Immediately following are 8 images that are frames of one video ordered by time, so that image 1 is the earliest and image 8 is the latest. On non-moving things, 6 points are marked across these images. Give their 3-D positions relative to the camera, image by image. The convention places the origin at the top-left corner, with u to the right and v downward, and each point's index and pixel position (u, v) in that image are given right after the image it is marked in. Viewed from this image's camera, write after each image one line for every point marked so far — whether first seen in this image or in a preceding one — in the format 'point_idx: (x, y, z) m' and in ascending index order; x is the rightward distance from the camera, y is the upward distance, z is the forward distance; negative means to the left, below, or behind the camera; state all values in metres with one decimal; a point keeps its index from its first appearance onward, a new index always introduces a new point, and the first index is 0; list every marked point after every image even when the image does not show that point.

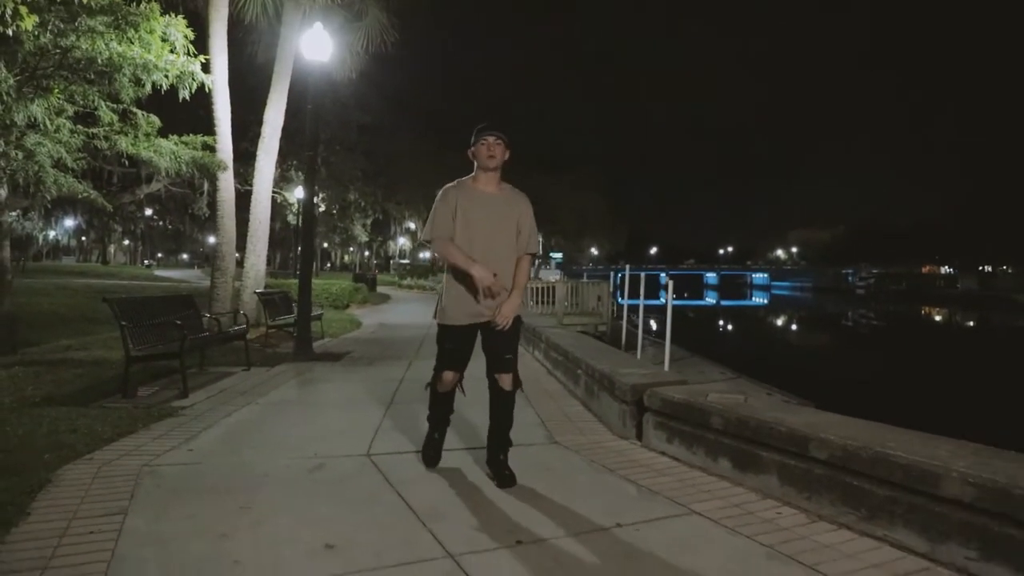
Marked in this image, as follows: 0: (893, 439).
0: (+2.1, -0.8, +5.0) m
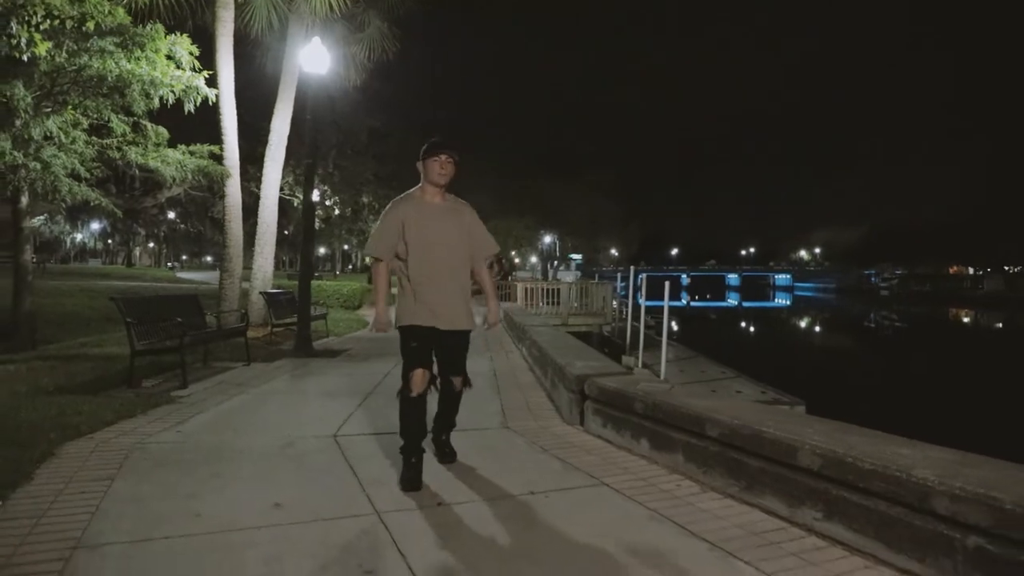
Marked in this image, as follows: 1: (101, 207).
0: (+1.7, -0.8, +5.8) m
1: (-5.7, +1.1, +12.6) m
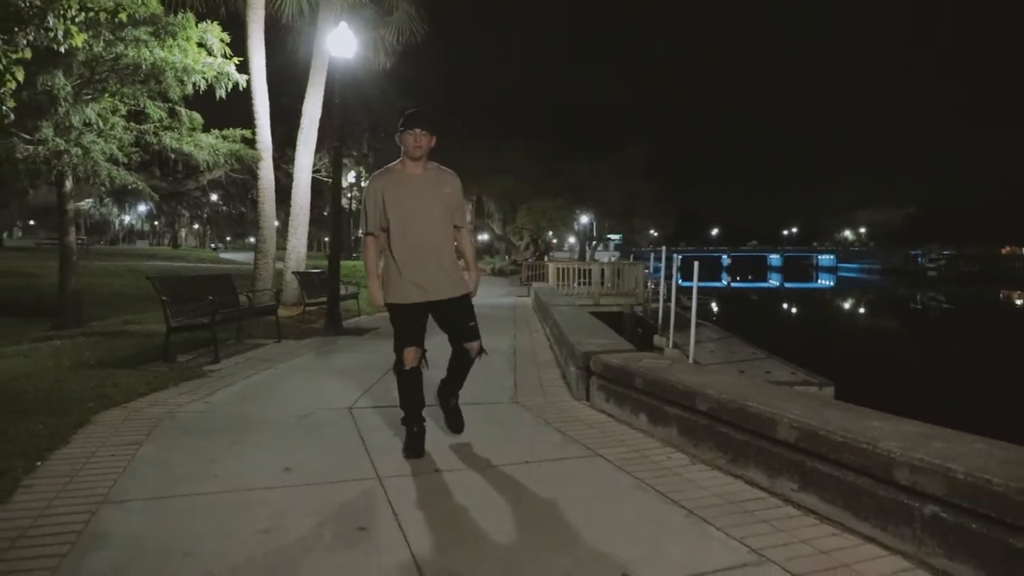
0: (+1.7, -0.7, +6.1) m
1: (-5.4, +1.4, +13.1) m
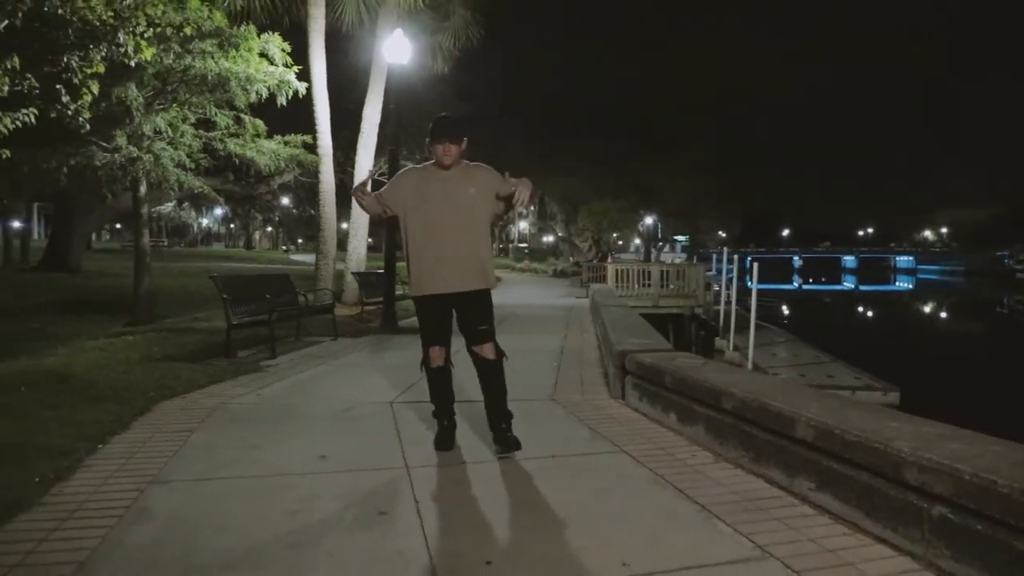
0: (+1.8, -0.7, +6.2) m
1: (-4.6, +1.4, +13.8) m
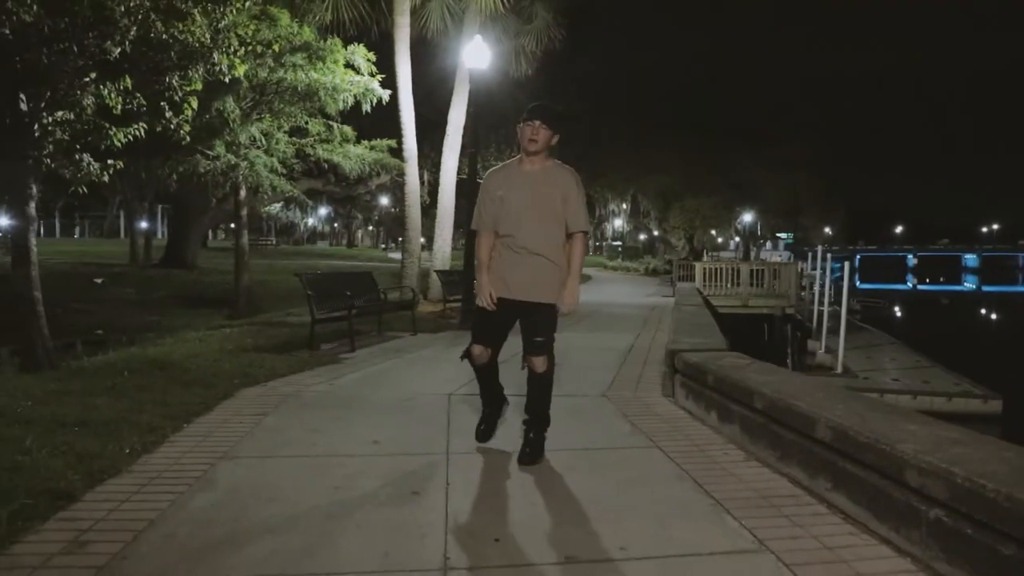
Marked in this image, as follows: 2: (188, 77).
0: (+2.1, -0.7, +6.3) m
1: (-3.5, +1.5, +14.6) m
2: (-3.8, +2.5, +10.6) m
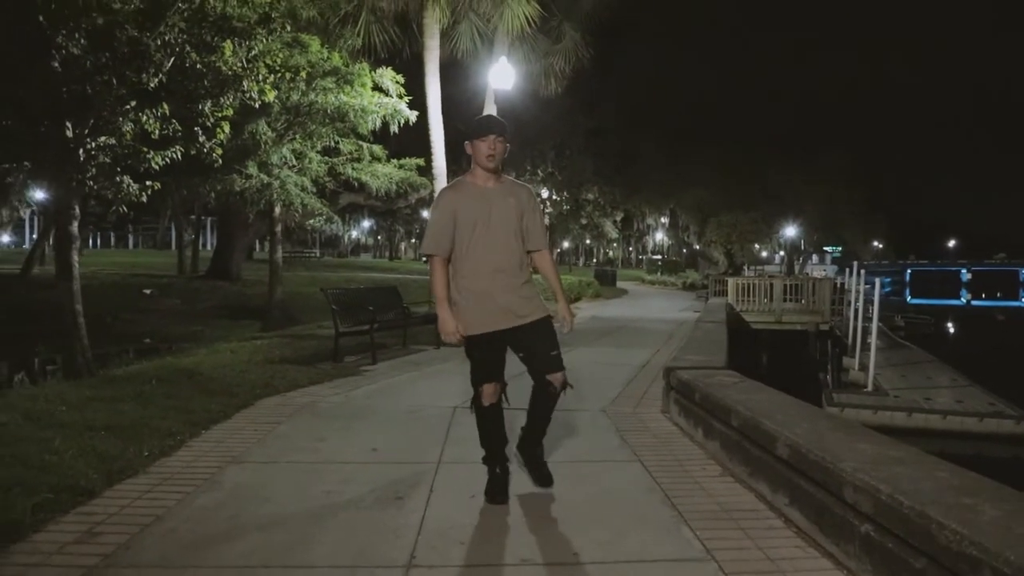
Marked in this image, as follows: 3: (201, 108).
0: (+2.0, -0.9, +6.7) m
1: (-3.2, +1.3, +15.2) m
2: (-3.6, +2.3, +11.3) m
3: (-3.9, +2.2, +11.3) m
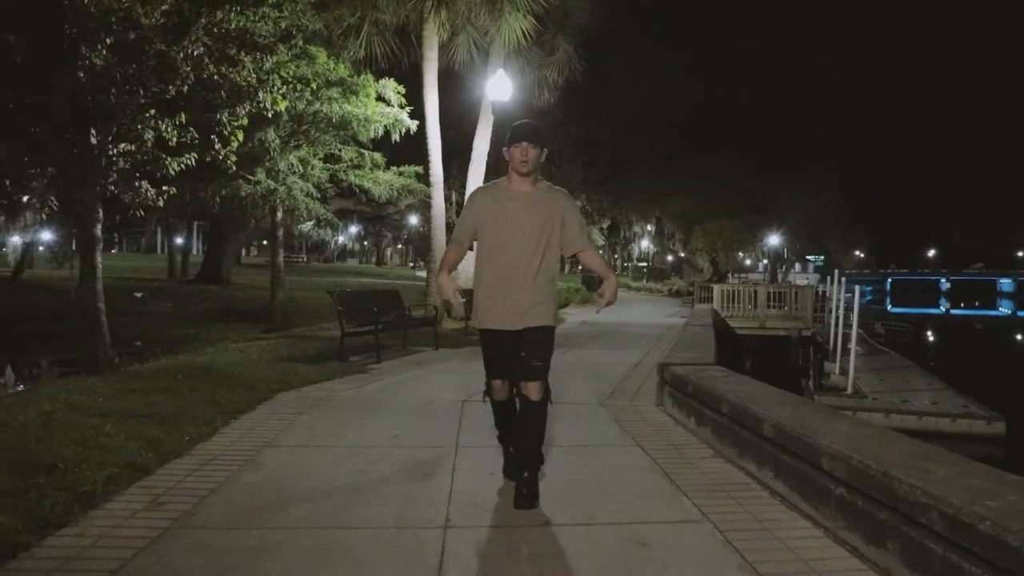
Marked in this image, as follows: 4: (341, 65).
0: (+2.1, -0.9, +7.3) m
1: (-3.2, +1.2, +15.8) m
2: (-3.6, +2.3, +11.9) m
3: (-3.8, +2.2, +11.9) m
4: (-3.0, +3.9, +15.8) m
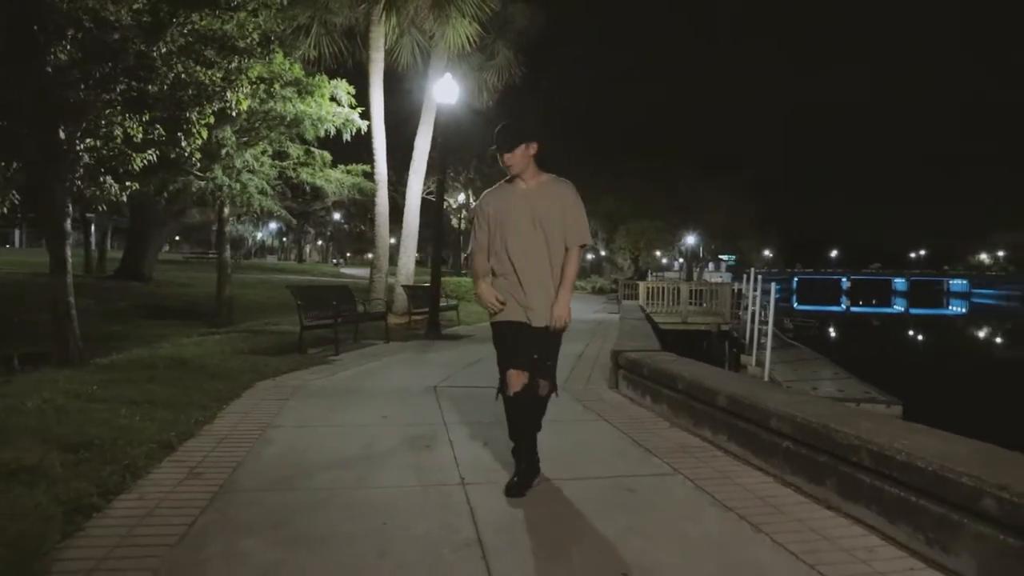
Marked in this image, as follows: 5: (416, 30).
0: (+1.9, -0.8, +8.3) m
1: (-4.1, +1.3, +16.2) m
2: (-4.1, +2.4, +12.3) m
3: (-4.3, +2.3, +12.3) m
4: (-3.9, +4.0, +16.2) m
5: (-1.8, +5.1, +18.0) m
